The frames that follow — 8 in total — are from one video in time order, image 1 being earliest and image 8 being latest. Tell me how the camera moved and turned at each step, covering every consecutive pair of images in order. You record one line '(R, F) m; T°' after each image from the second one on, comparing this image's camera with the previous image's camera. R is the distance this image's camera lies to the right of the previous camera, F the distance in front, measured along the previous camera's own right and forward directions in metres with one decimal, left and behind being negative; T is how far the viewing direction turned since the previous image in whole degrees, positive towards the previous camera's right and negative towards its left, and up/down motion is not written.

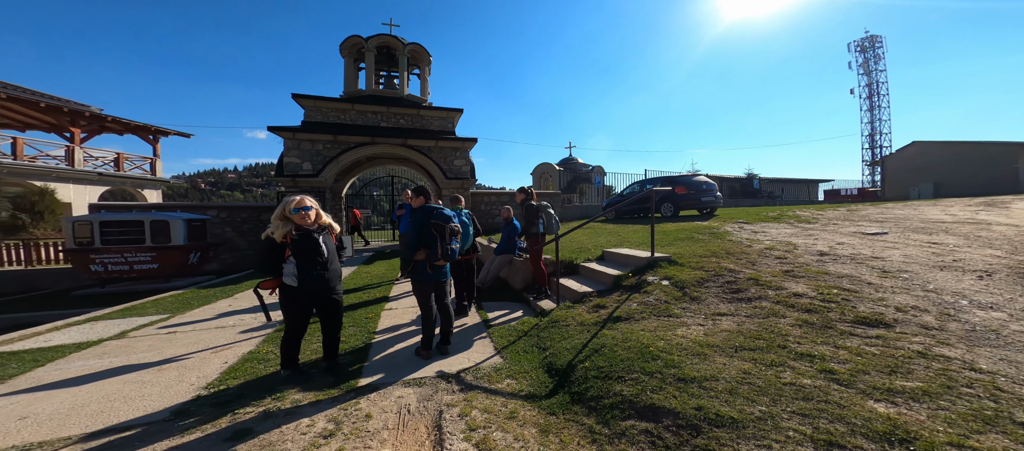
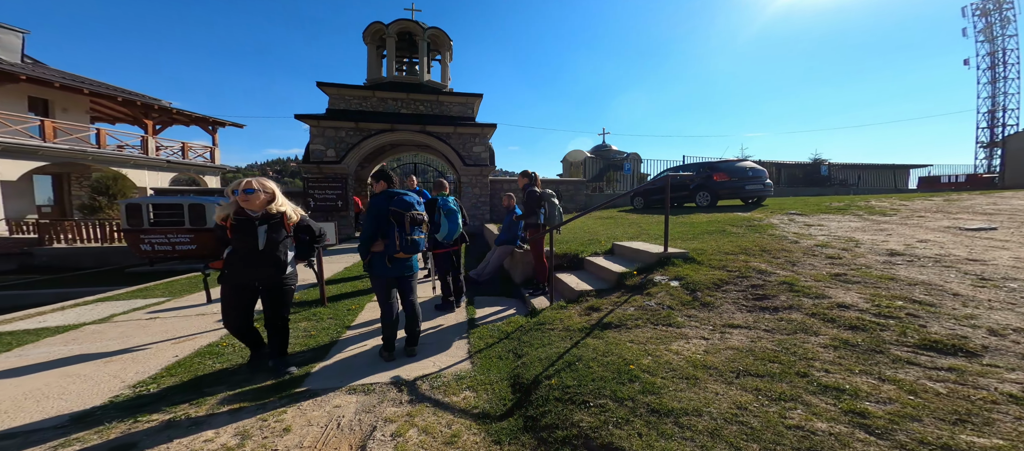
(+0.6, +0.4) m; -6°
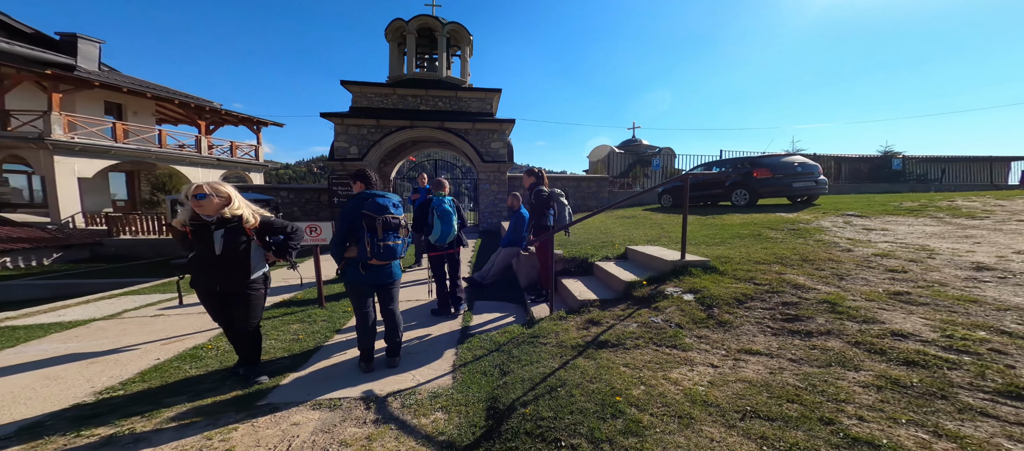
(+0.4, +0.3) m; -5°
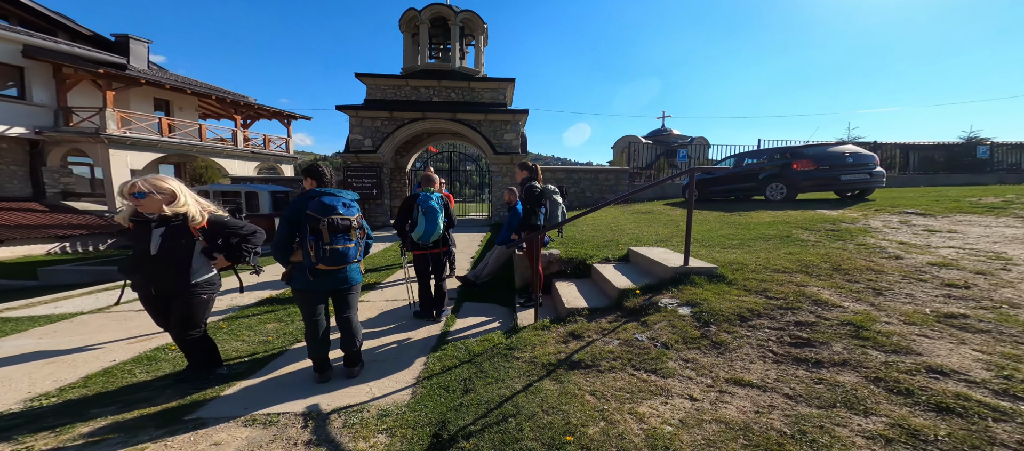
(+0.5, +0.3) m; -5°
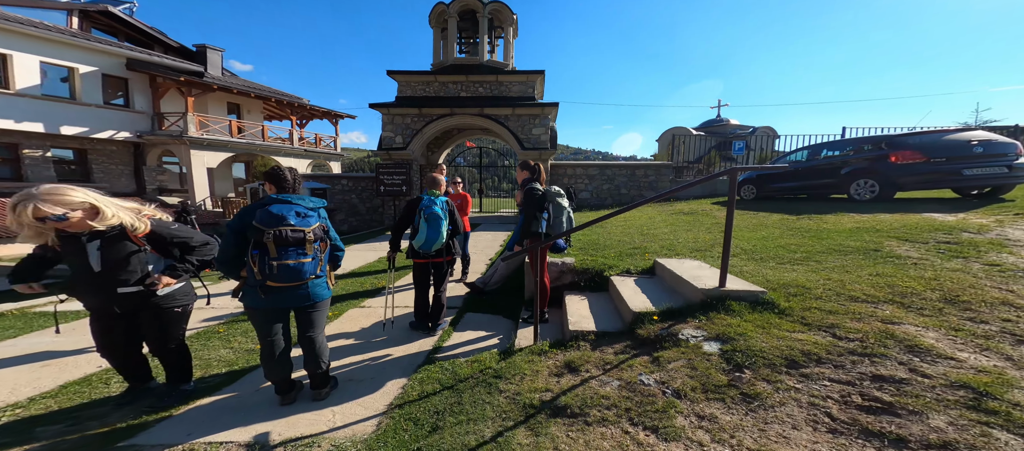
(+0.4, +0.5) m; -8°
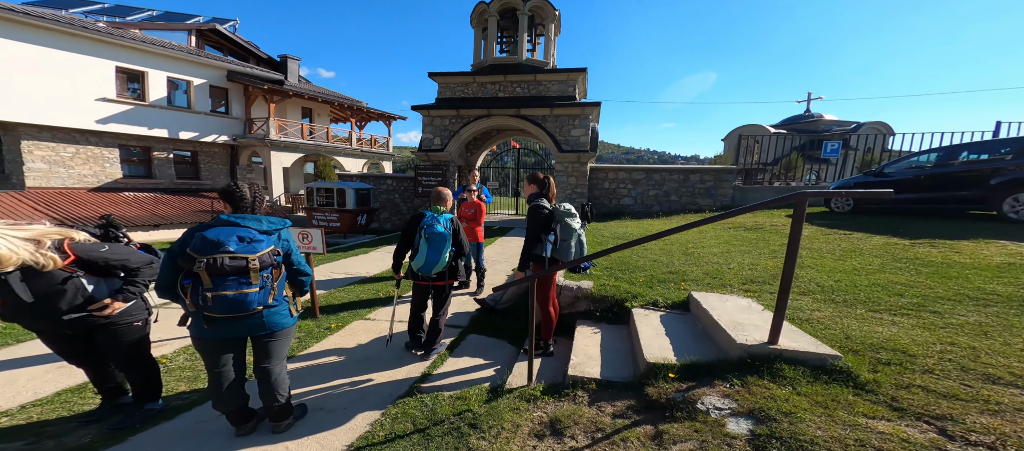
(+0.5, +0.5) m; -9°
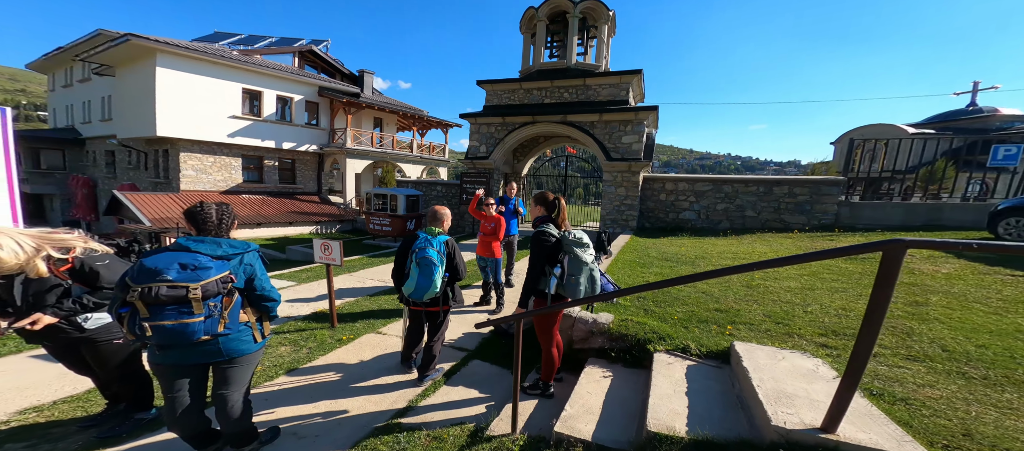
(+0.5, +0.4) m; -10°
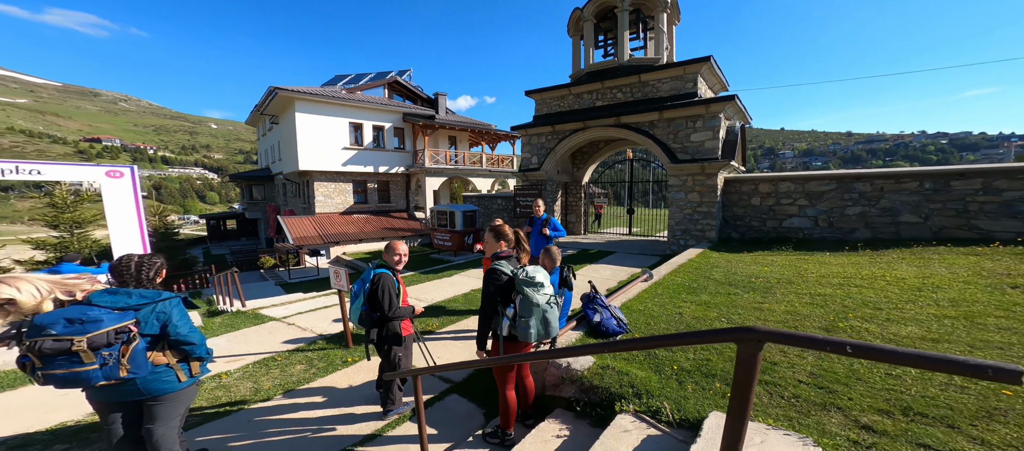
(+1.2, +0.5) m; -16°
